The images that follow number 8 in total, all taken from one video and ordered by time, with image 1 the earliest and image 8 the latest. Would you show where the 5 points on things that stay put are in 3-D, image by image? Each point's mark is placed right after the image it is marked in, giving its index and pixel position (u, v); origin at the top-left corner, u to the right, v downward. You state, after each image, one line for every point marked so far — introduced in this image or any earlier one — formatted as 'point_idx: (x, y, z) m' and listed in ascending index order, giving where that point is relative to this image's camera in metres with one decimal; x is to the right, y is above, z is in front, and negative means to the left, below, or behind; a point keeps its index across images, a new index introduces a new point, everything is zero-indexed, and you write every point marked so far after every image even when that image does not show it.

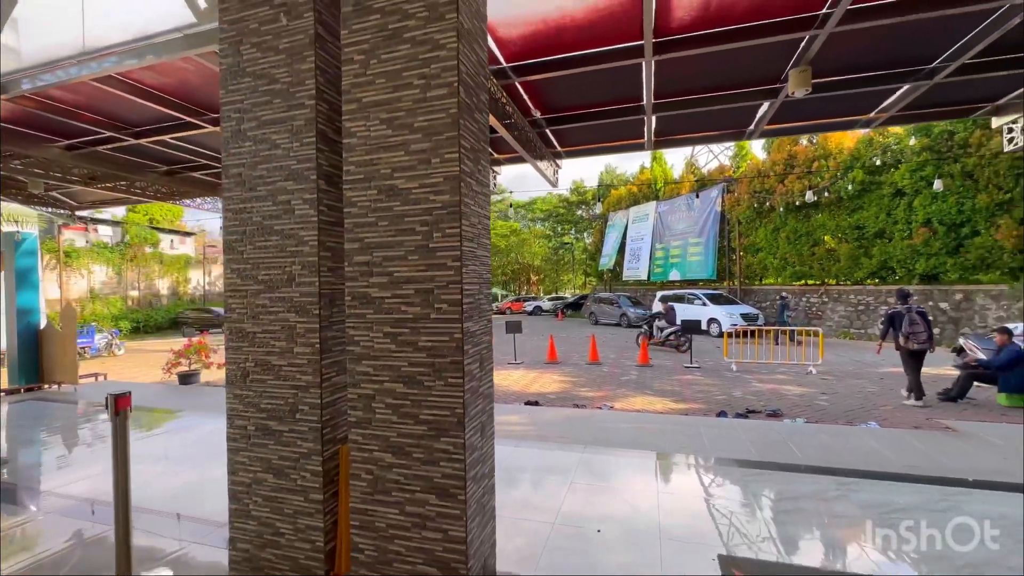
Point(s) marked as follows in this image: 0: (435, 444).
0: (-0.3, -0.7, +2.0) m
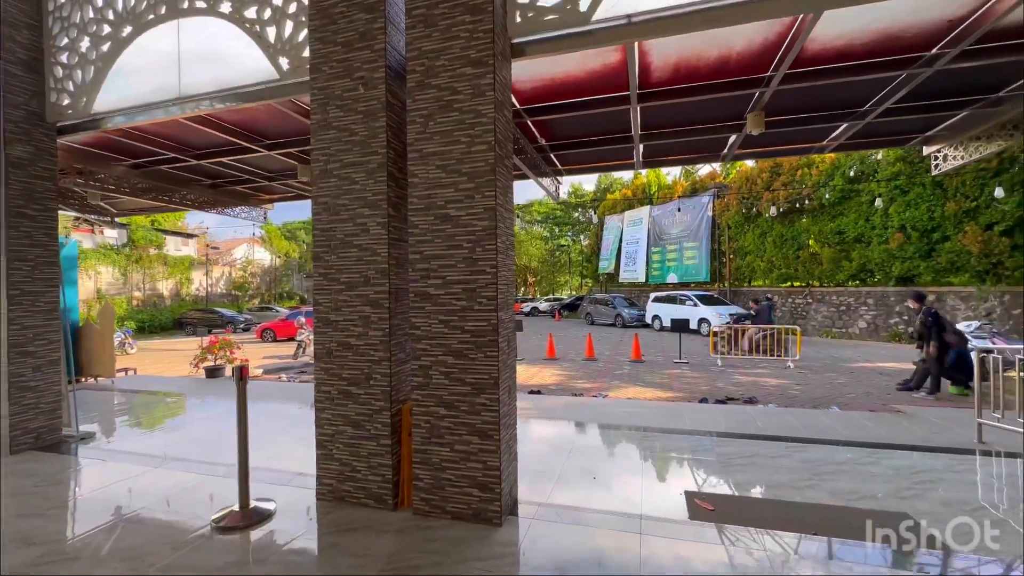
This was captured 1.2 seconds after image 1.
0: (-0.2, -0.7, +2.8) m
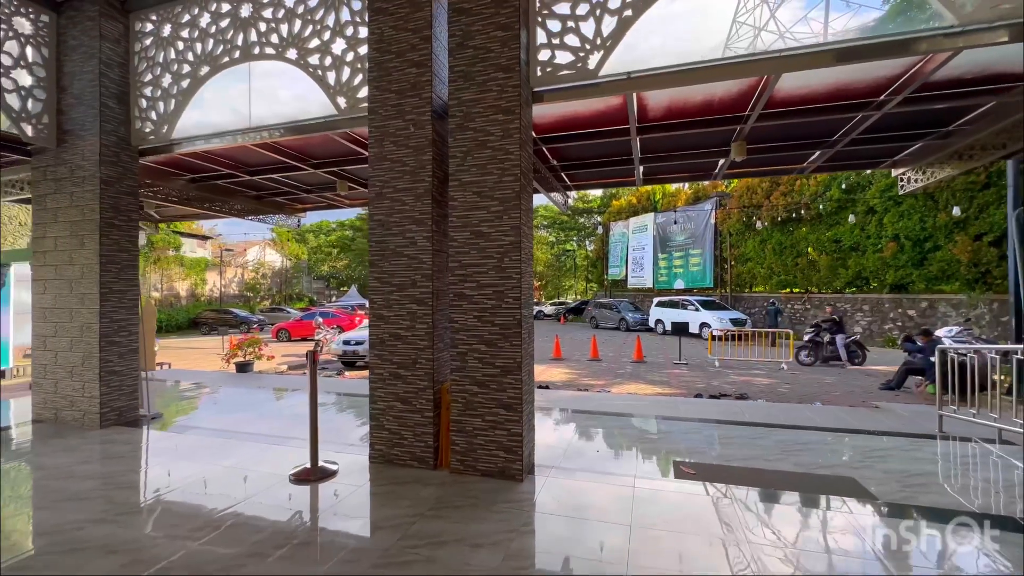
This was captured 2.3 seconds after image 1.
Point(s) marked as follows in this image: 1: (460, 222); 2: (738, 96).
0: (-0.1, -0.7, +3.5) m
1: (-0.4, +0.5, +3.6) m
2: (+2.0, +1.7, +4.0) m
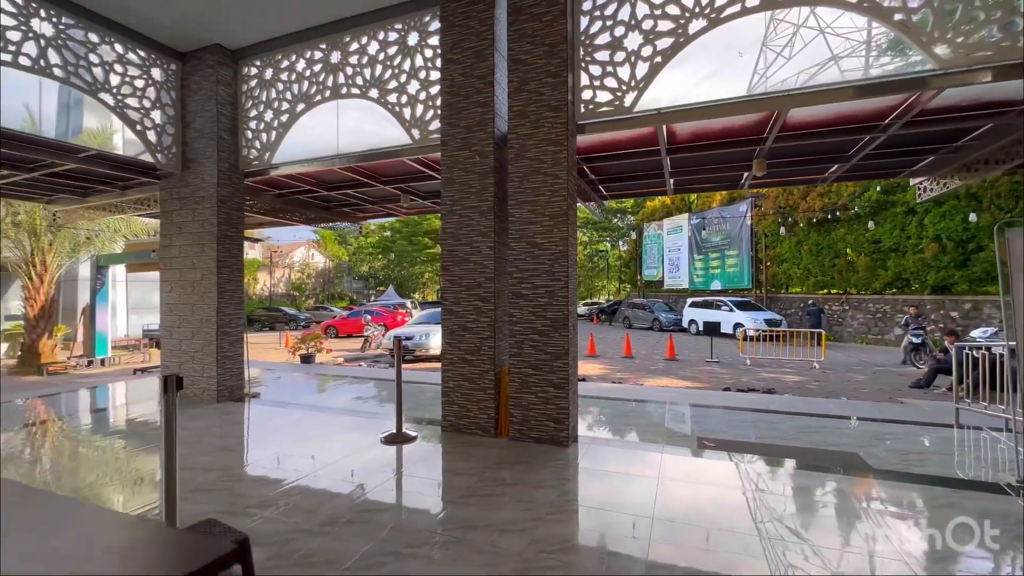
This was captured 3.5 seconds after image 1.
0: (+0.4, -0.7, +4.2) m
1: (0.0, +0.5, +4.4) m
2: (+2.5, +1.7, +4.6) m
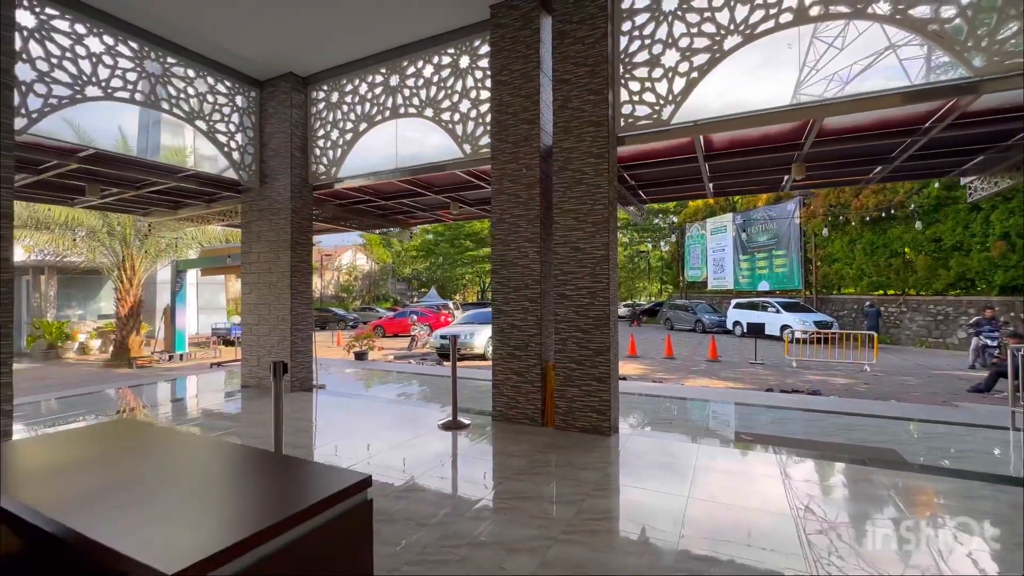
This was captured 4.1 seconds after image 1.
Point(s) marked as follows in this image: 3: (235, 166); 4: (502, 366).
0: (+0.9, -0.7, +4.6) m
1: (+0.5, +0.5, +4.8) m
2: (+3.0, +1.7, +4.8) m
3: (-4.2, +1.8, +6.8) m
4: (-0.1, -0.9, +5.1) m
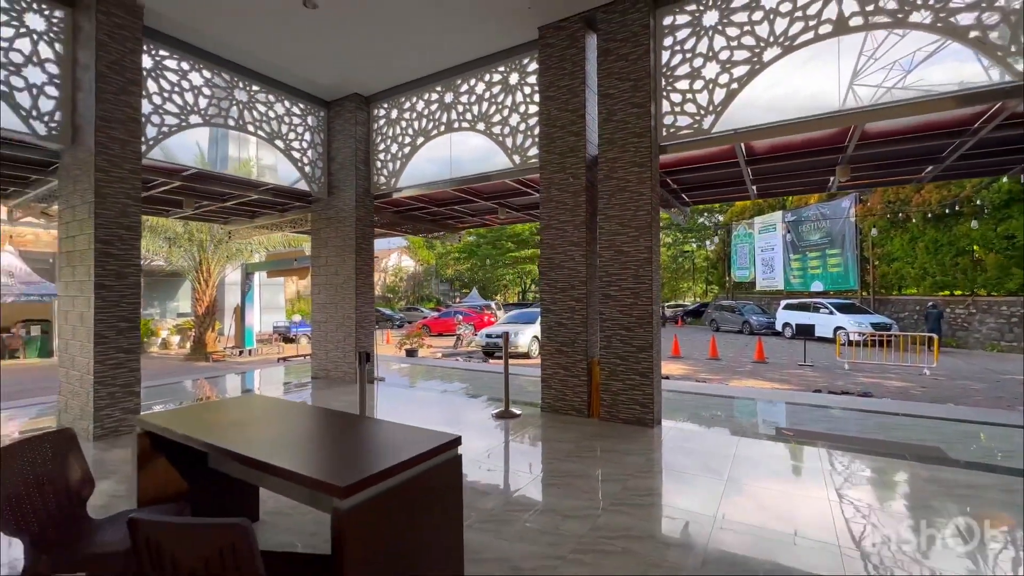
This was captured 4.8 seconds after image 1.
0: (+1.4, -0.7, +4.9) m
1: (+1.1, +0.5, +5.1) m
2: (+3.5, +1.7, +4.9) m
3: (-3.4, +1.8, +7.5) m
4: (+0.5, -0.9, +5.5) m
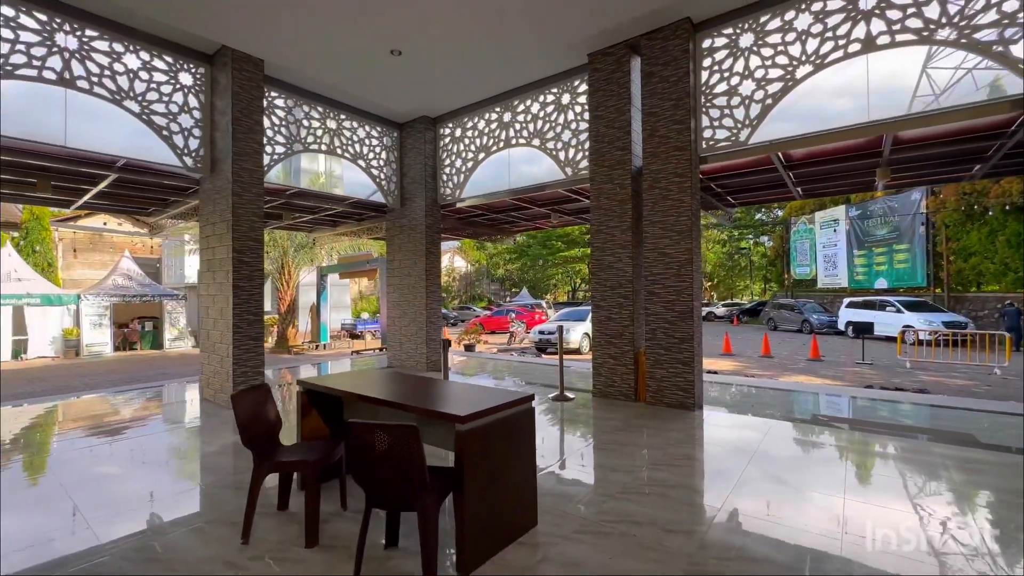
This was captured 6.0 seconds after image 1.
0: (+2.1, -0.7, +5.5) m
1: (+1.8, +0.5, +5.7) m
2: (+4.2, +1.7, +5.2) m
3: (-2.5, +1.8, +8.6) m
4: (+1.2, -0.9, +6.2) m
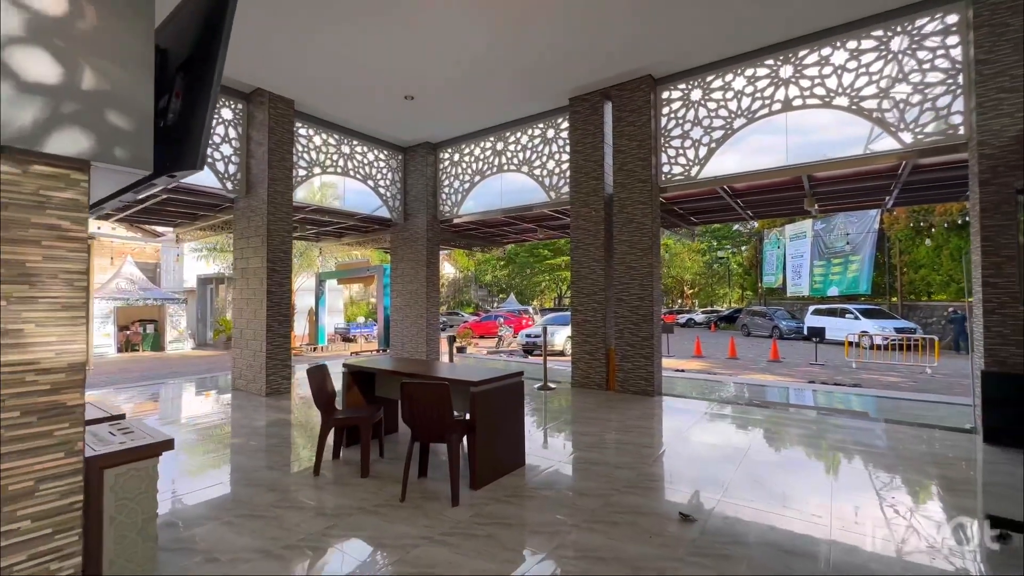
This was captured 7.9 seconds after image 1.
0: (+2.0, -0.8, +6.6) m
1: (+1.7, +0.4, +6.9) m
2: (+4.1, +1.6, +6.5) m
3: (-2.6, +1.7, +9.7) m
4: (+1.1, -1.0, +7.3) m
